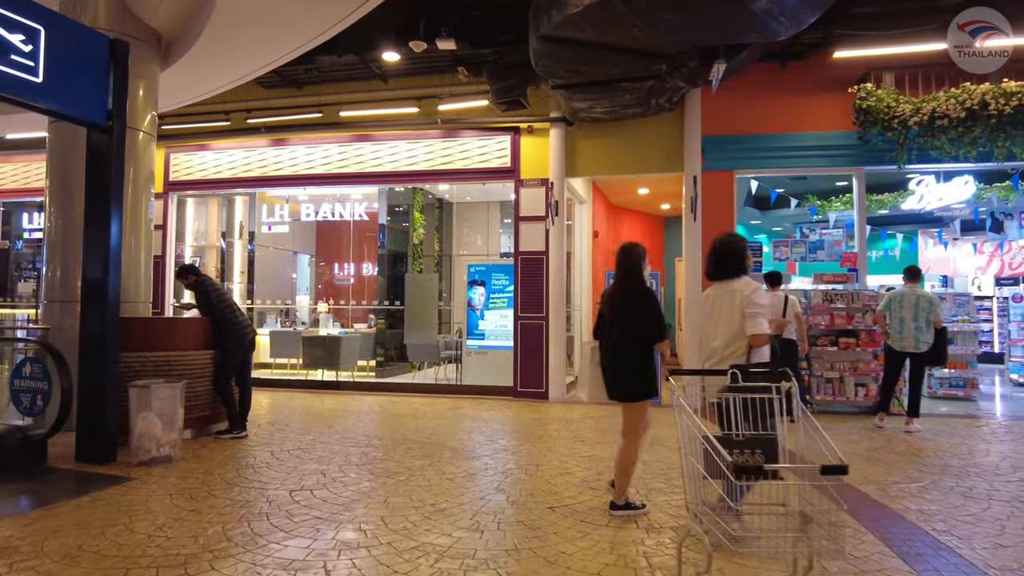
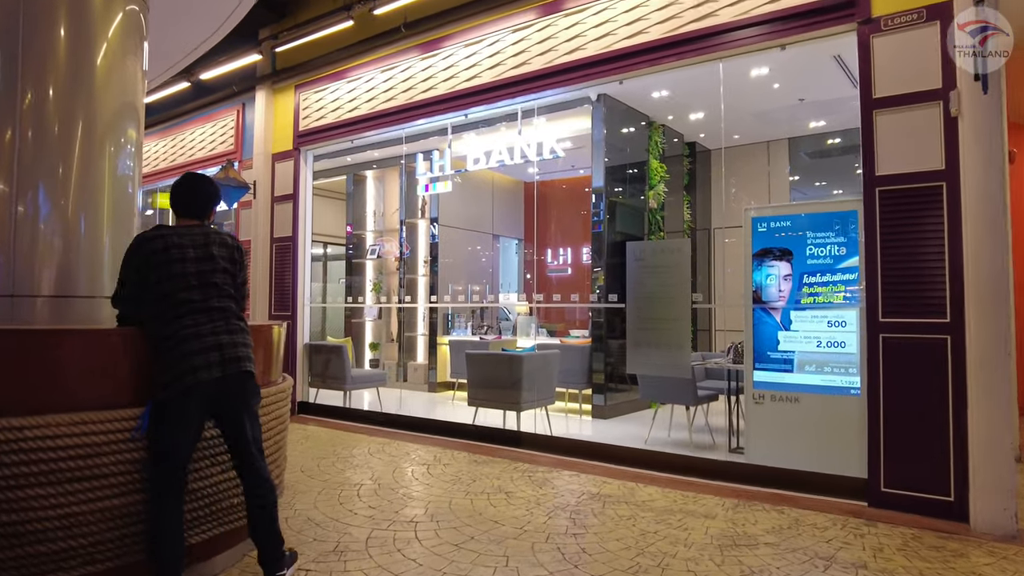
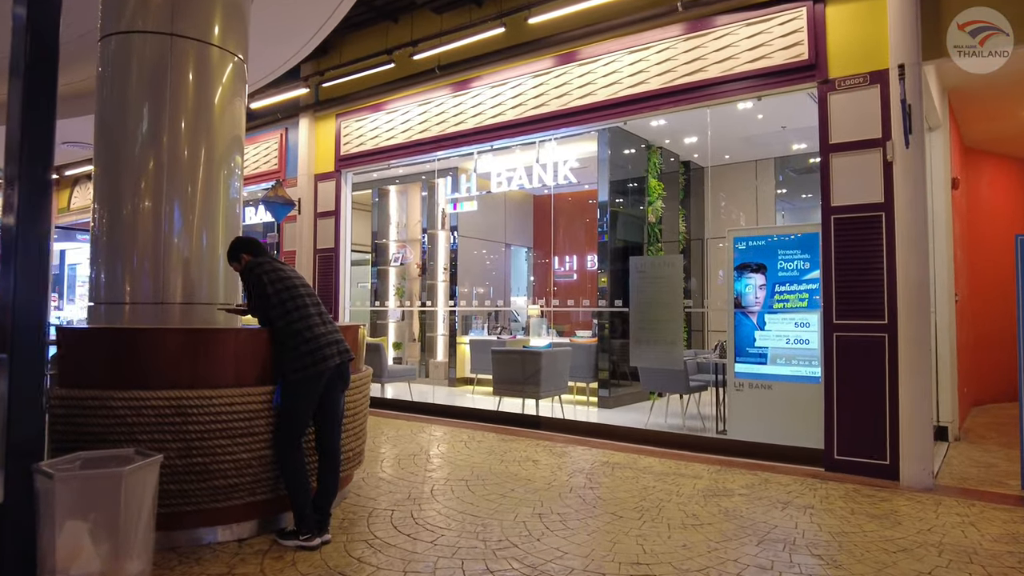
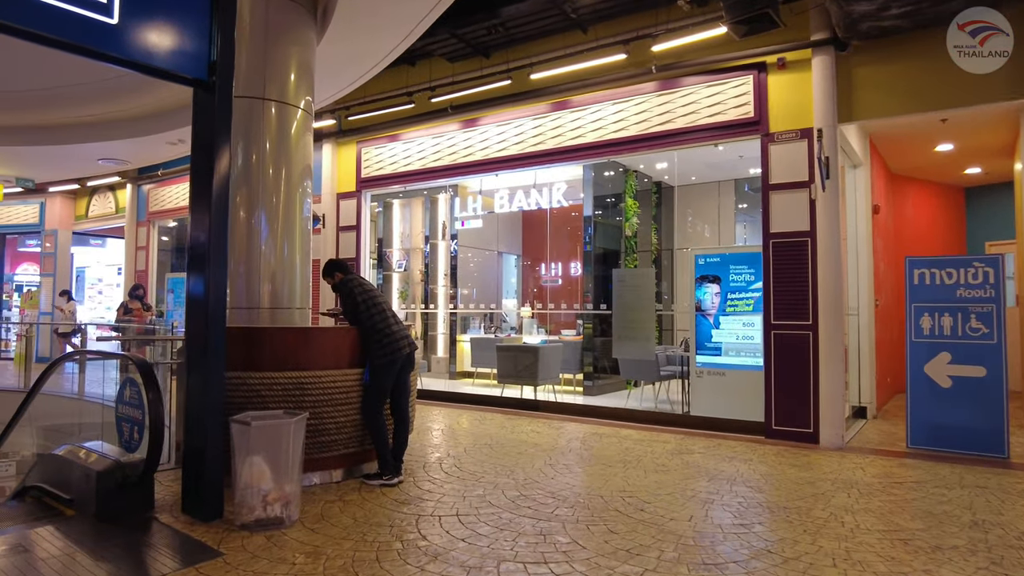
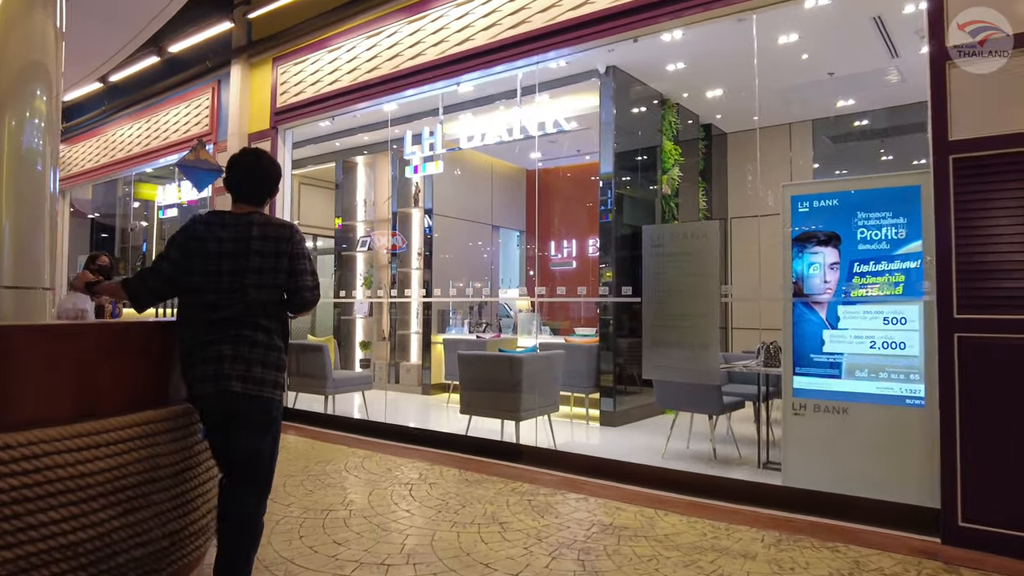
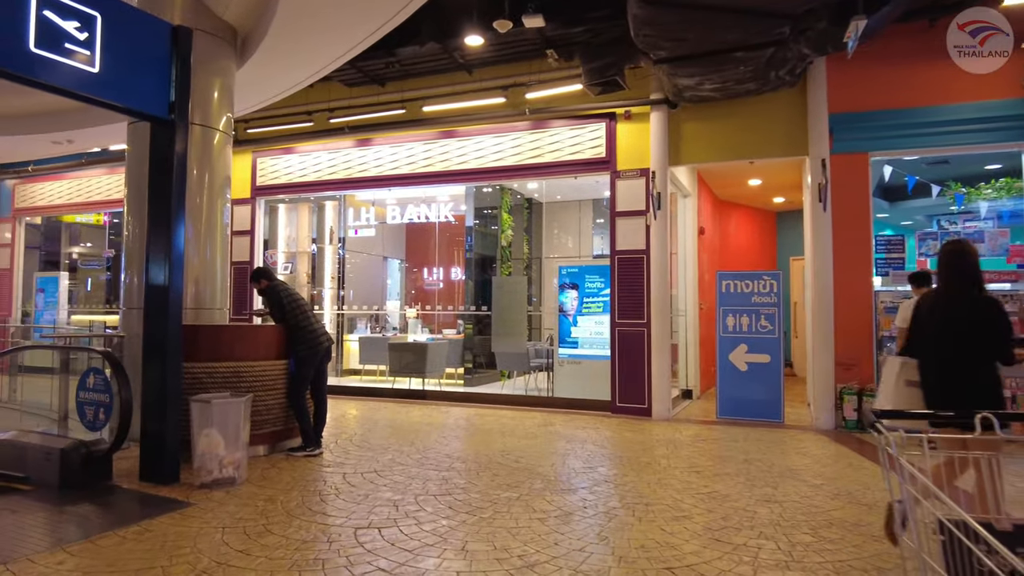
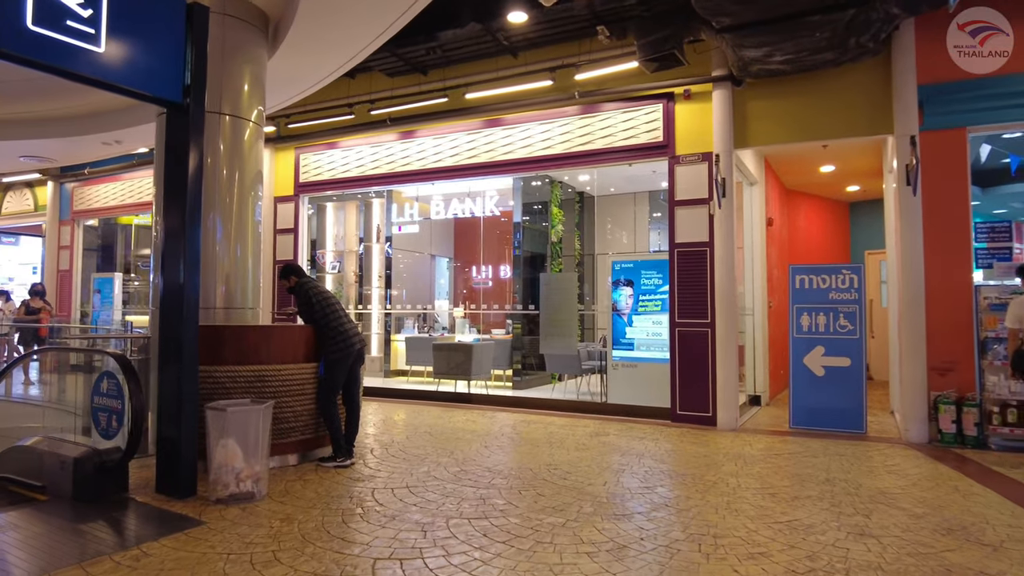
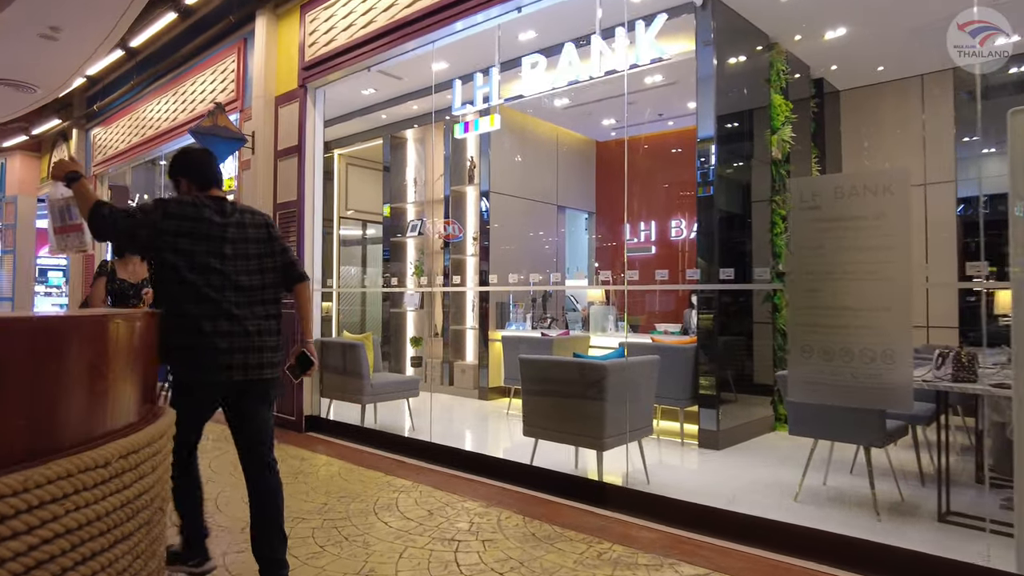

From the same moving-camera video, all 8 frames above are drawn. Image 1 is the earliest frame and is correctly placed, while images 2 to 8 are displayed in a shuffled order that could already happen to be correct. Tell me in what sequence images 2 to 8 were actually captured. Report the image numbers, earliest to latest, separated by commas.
6, 7, 4, 3, 2, 5, 8
